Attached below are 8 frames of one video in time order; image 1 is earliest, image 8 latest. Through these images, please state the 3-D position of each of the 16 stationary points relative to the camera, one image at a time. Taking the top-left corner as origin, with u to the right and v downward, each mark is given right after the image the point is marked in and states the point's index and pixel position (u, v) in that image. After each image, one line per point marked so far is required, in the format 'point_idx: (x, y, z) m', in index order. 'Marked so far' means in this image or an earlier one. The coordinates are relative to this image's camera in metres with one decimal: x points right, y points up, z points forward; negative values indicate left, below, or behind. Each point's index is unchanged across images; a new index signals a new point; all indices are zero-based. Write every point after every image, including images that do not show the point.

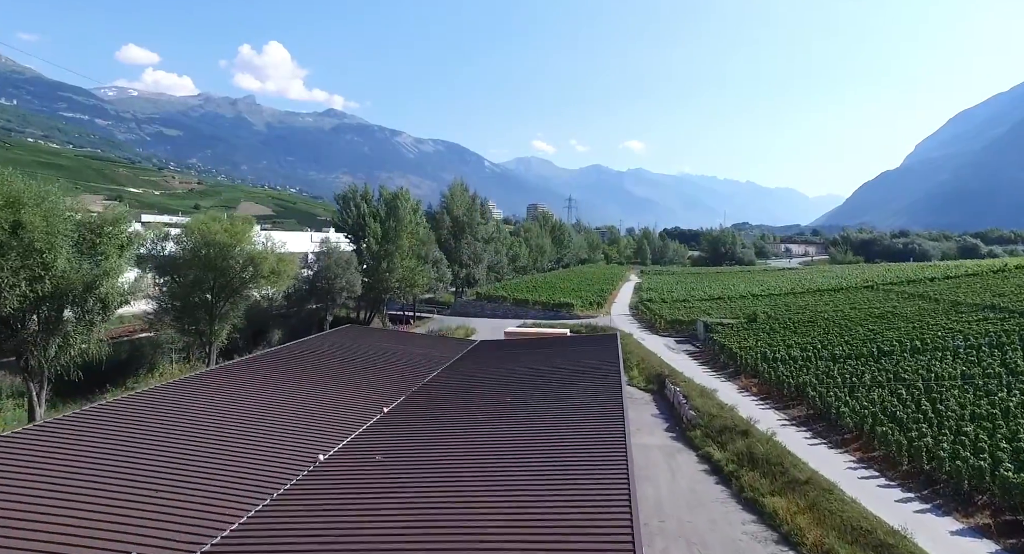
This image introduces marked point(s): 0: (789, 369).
0: (+8.4, -2.8, +17.4) m
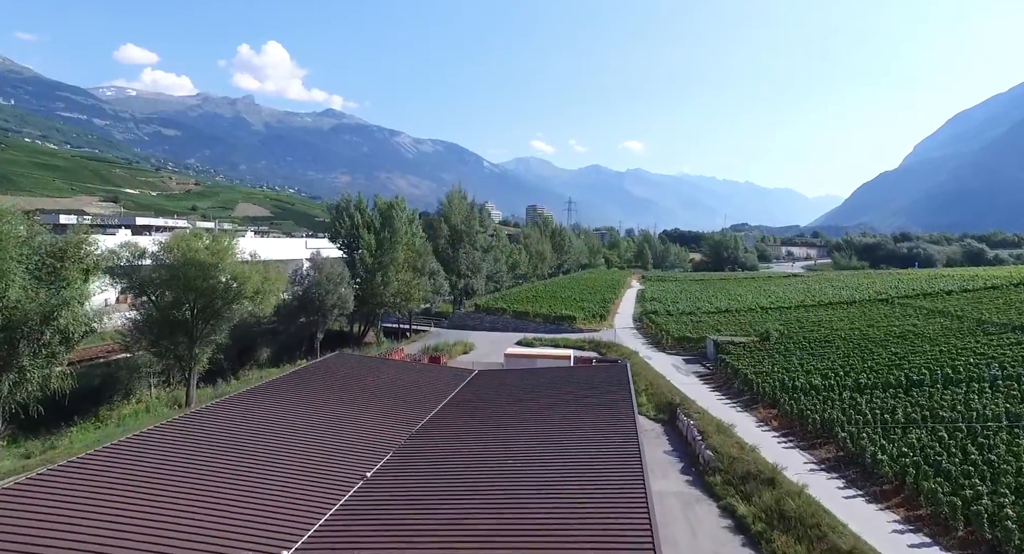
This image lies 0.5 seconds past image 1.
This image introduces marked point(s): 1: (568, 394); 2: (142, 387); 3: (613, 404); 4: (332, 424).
0: (+8.4, -3.5, +16.1) m
1: (+1.2, -2.7, +13.4) m
2: (-12.4, -3.7, +19.3) m
3: (+2.1, -2.8, +12.4) m
4: (-3.6, -3.0, +11.9) m
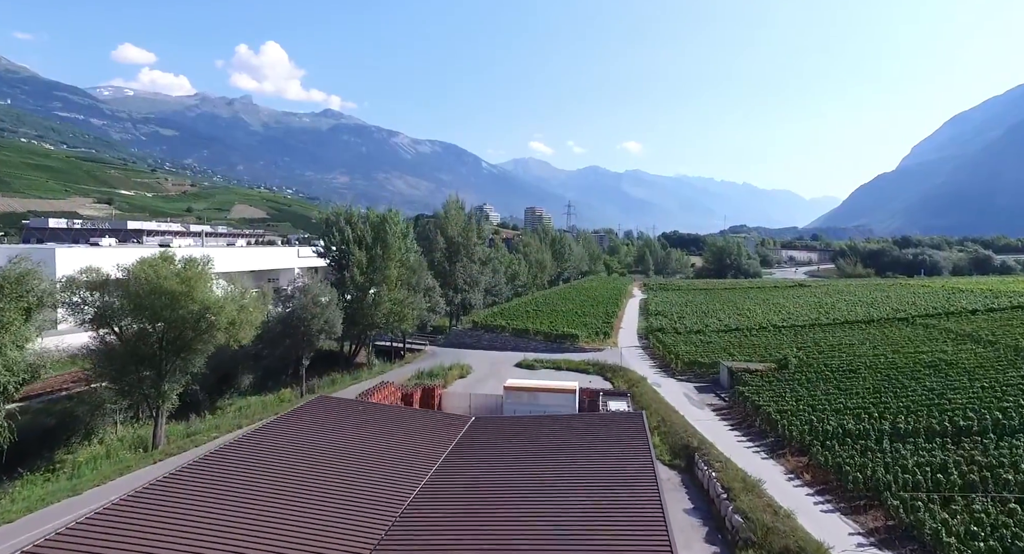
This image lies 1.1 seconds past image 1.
0: (+8.4, -4.4, +14.4) m
1: (+1.2, -3.6, +11.7) m
2: (-12.4, -4.5, +17.5) m
3: (+2.2, -3.6, +10.6) m
4: (-3.5, -3.9, +10.1) m
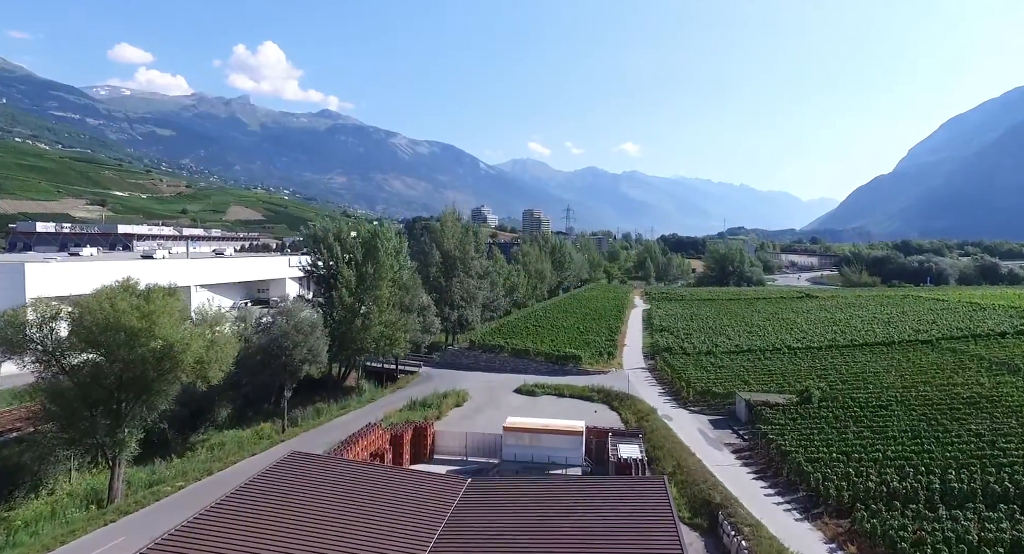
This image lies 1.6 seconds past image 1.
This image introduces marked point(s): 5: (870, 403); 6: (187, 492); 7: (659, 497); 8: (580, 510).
0: (+8.5, -5.3, +12.6) m
1: (+1.3, -4.5, +9.8) m
2: (-12.4, -5.4, +15.6) m
3: (+2.2, -4.5, +8.8) m
4: (-3.5, -4.8, +8.2) m
5: (+12.4, -4.4, +19.9) m
6: (-8.9, -5.9, +15.8) m
7: (+2.8, -4.2, +10.8) m
8: (+1.3, -4.5, +10.4) m
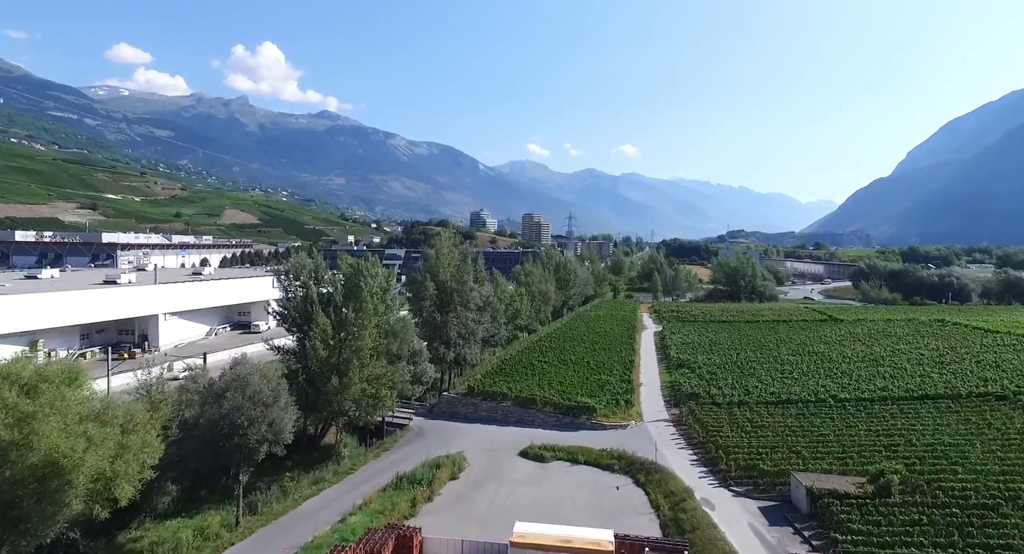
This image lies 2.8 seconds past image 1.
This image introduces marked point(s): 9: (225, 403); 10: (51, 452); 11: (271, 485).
0: (+8.7, -7.0, +8.6) m
1: (+1.5, -6.2, +5.8) m
2: (-12.1, -7.1, +11.6) m
3: (+2.5, -6.3, +4.8) m
4: (-3.2, -6.5, +4.2) m
5: (+12.7, -6.1, +15.9) m
6: (-8.7, -7.6, +11.8) m
7: (+3.0, -6.0, +6.8) m
8: (+1.6, -6.3, +6.3) m
9: (-8.5, -3.7, +17.1) m
10: (-8.8, -3.4, +11.3) m
11: (-8.3, -7.2, +19.8) m
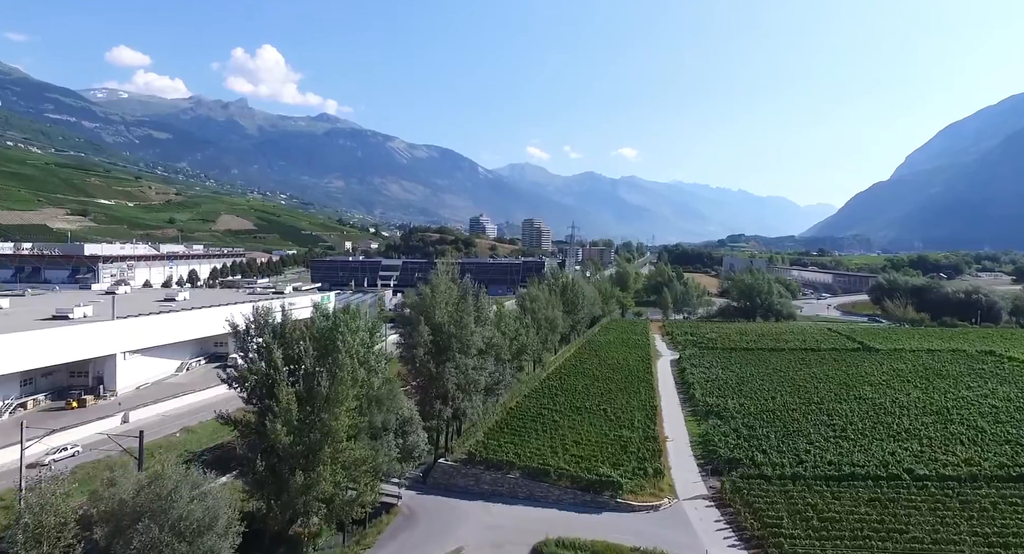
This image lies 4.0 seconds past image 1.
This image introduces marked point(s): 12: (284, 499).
0: (+9.1, -8.9, +4.2) m
1: (+1.9, -8.0, +1.4) m
2: (-11.7, -8.9, +7.1) m
3: (+2.9, -8.1, +0.3) m
4: (-2.8, -8.3, -0.2) m
5: (+13.0, -8.0, +11.5) m
6: (-8.3, -9.4, +7.3) m
7: (+3.4, -7.8, +2.3) m
8: (+2.0, -8.1, +1.9) m
9: (-8.1, -5.5, +12.7) m
10: (-8.4, -5.2, +6.9) m
11: (-7.9, -9.0, +15.4) m
12: (-6.7, -6.5, +17.0) m
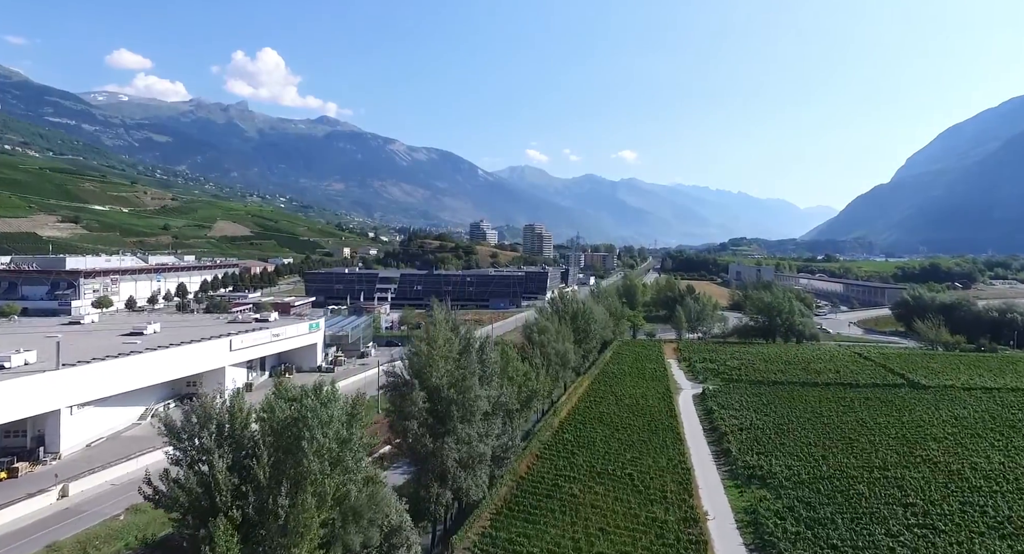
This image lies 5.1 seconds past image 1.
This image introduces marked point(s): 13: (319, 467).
0: (+9.6, -10.8, -0.5) m
1: (+2.4, -9.9, -3.3) m
2: (-11.2, -10.9, +2.4) m
3: (+3.3, -10.0, -4.3) m
4: (-2.3, -10.2, -4.9) m
5: (+13.5, -9.9, +6.8) m
6: (-7.8, -11.4, +2.7) m
7: (+3.9, -9.7, -2.3) m
8: (+2.5, -10.0, -2.8) m
9: (-7.6, -7.5, +8.0) m
10: (-7.9, -7.1, +2.2) m
11: (-7.4, -11.0, +10.7) m
12: (-6.2, -8.5, +12.4) m
13: (-4.8, -4.6, +13.9) m
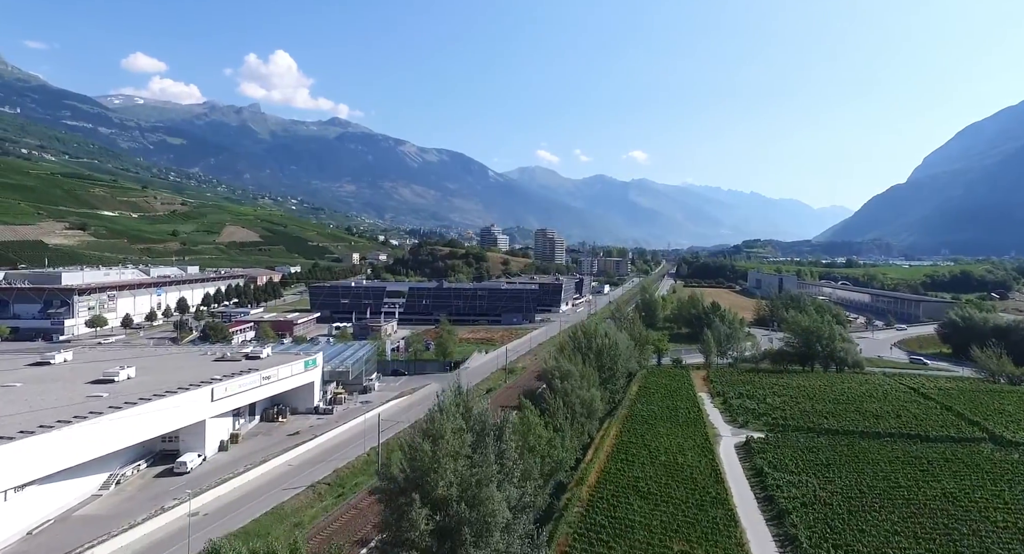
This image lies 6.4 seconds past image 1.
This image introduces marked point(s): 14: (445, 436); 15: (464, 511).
0: (+10.0, -13.1, -5.8) m
1: (+2.8, -12.3, -8.5) m
2: (-10.8, -13.2, -2.5) m
3: (+3.7, -12.3, -9.5) m
4: (-2.0, -12.5, -10.0) m
5: (+14.1, -12.3, +1.4) m
6: (-7.4, -13.7, -2.4) m
7: (+4.3, -12.1, -7.6) m
8: (+2.9, -12.3, -8.0) m
9: (-7.0, -9.9, +3.0) m
10: (-7.5, -9.5, -2.8) m
11: (-6.8, -13.4, +5.7) m
12: (-5.5, -10.9, +7.3) m
13: (-4.1, -7.0, +8.8) m
14: (-2.2, -4.8, +17.3) m
15: (-1.5, -6.8, +16.5) m
